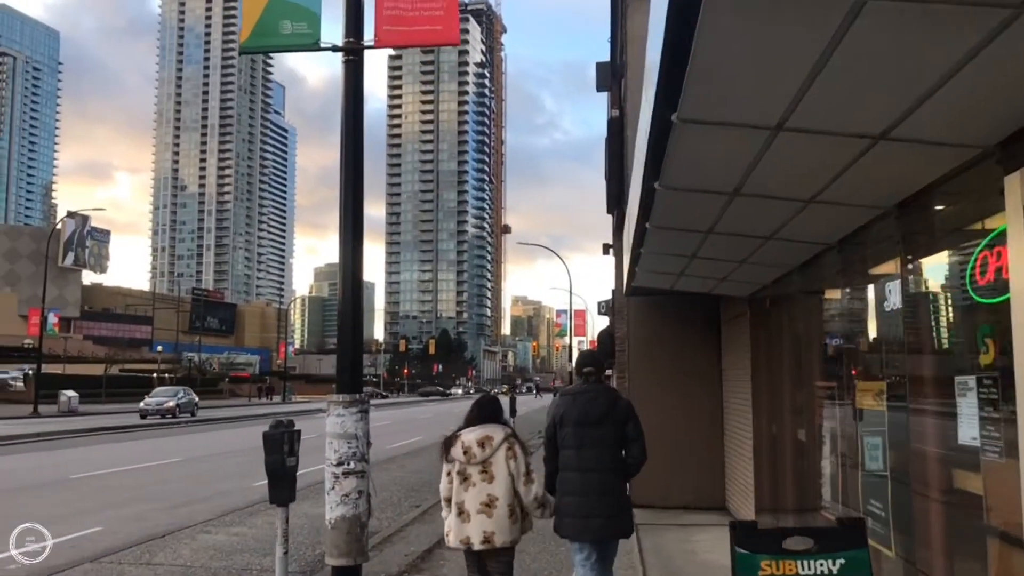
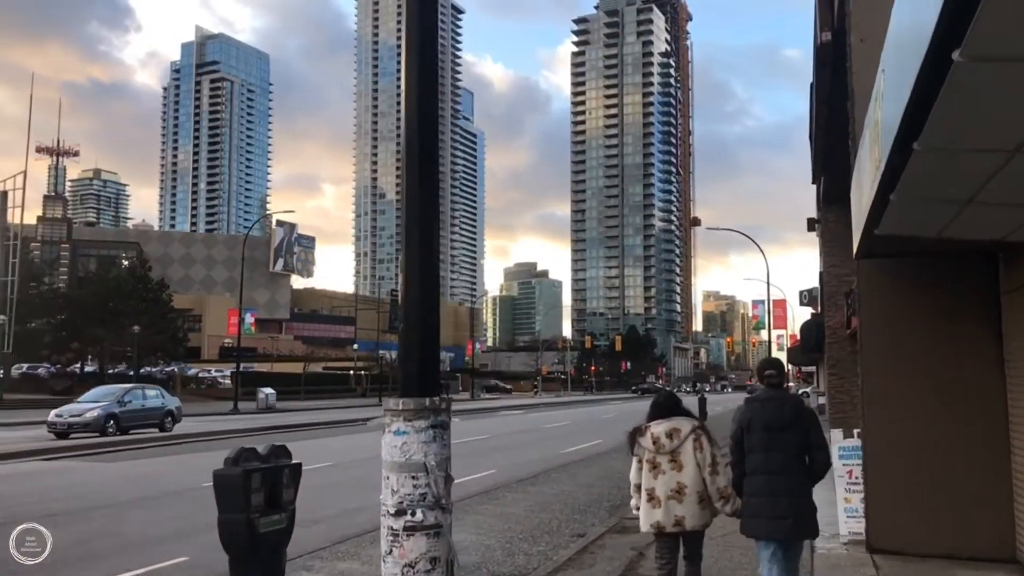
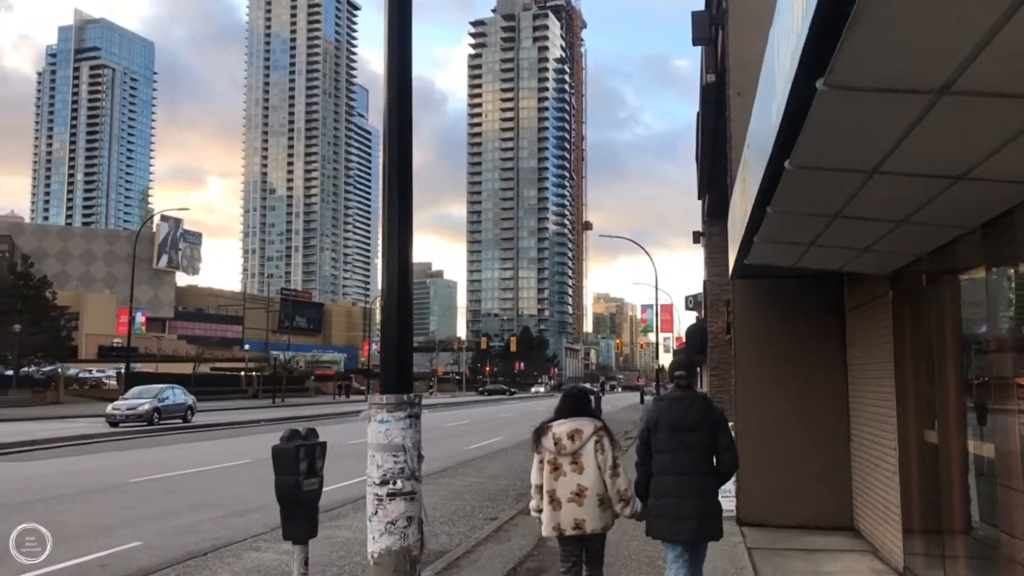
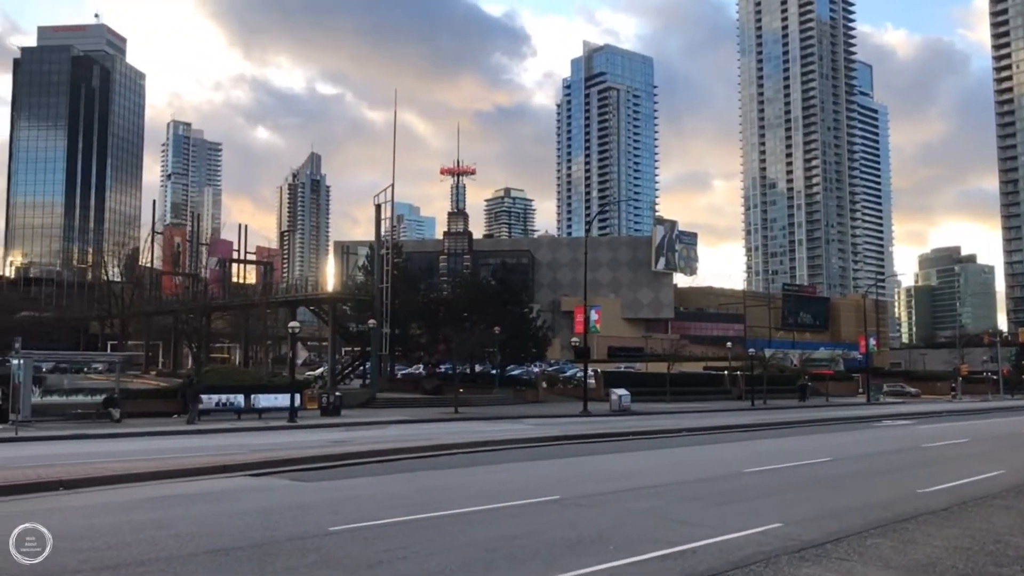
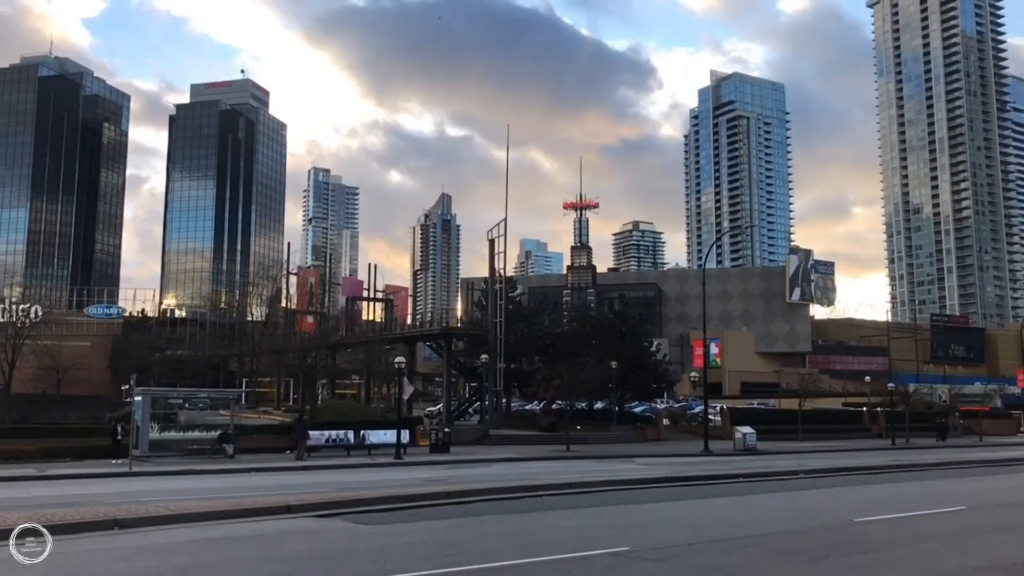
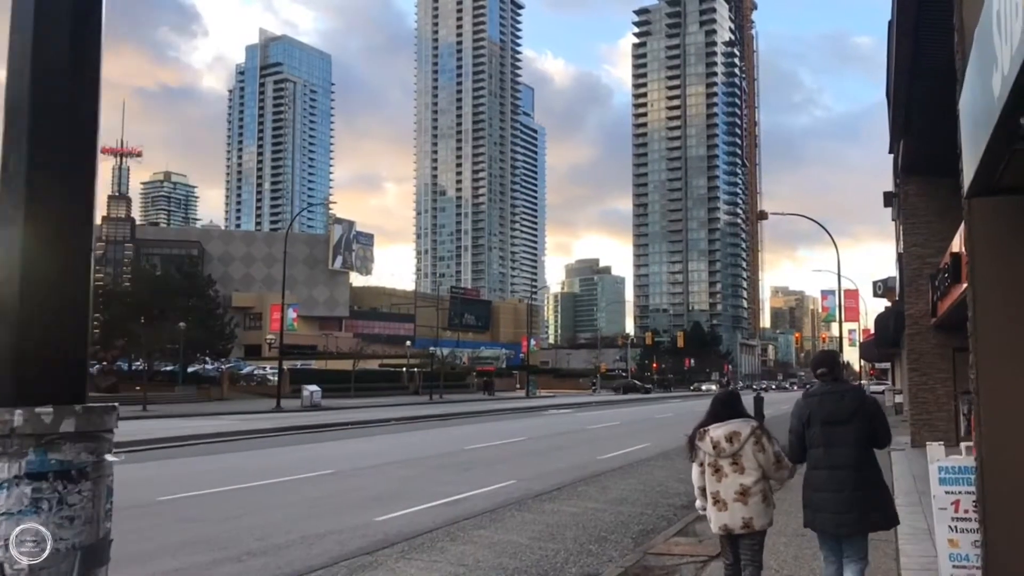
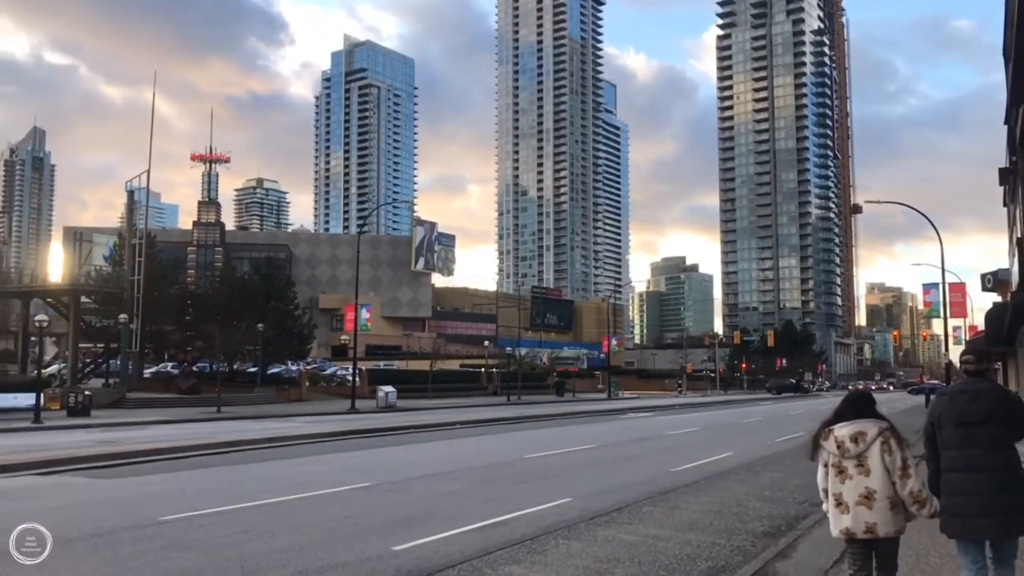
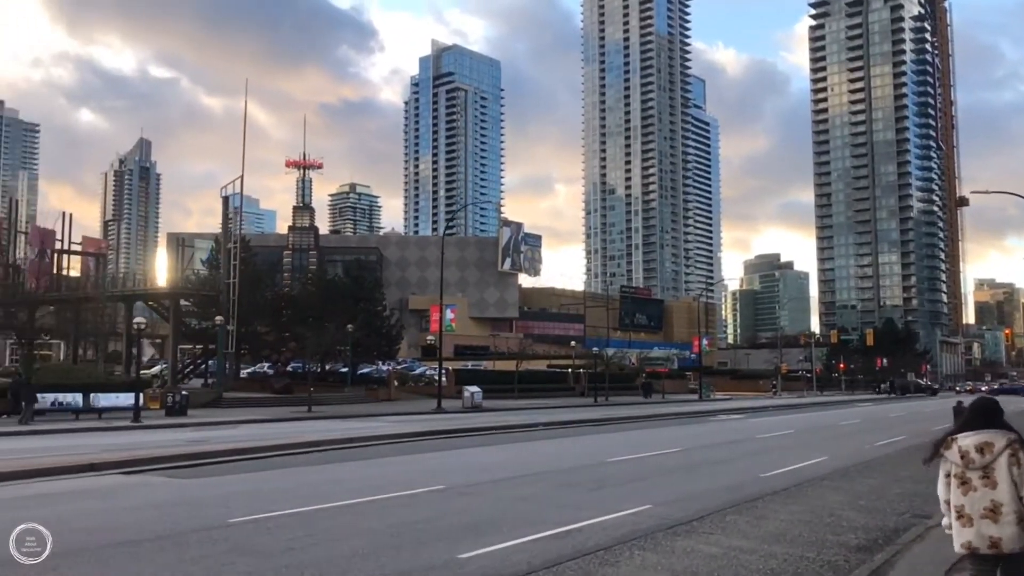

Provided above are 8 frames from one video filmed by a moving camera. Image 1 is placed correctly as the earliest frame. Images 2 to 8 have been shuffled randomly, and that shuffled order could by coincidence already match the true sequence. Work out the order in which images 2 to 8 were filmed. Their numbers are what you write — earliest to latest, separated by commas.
3, 2, 6, 7, 8, 4, 5
